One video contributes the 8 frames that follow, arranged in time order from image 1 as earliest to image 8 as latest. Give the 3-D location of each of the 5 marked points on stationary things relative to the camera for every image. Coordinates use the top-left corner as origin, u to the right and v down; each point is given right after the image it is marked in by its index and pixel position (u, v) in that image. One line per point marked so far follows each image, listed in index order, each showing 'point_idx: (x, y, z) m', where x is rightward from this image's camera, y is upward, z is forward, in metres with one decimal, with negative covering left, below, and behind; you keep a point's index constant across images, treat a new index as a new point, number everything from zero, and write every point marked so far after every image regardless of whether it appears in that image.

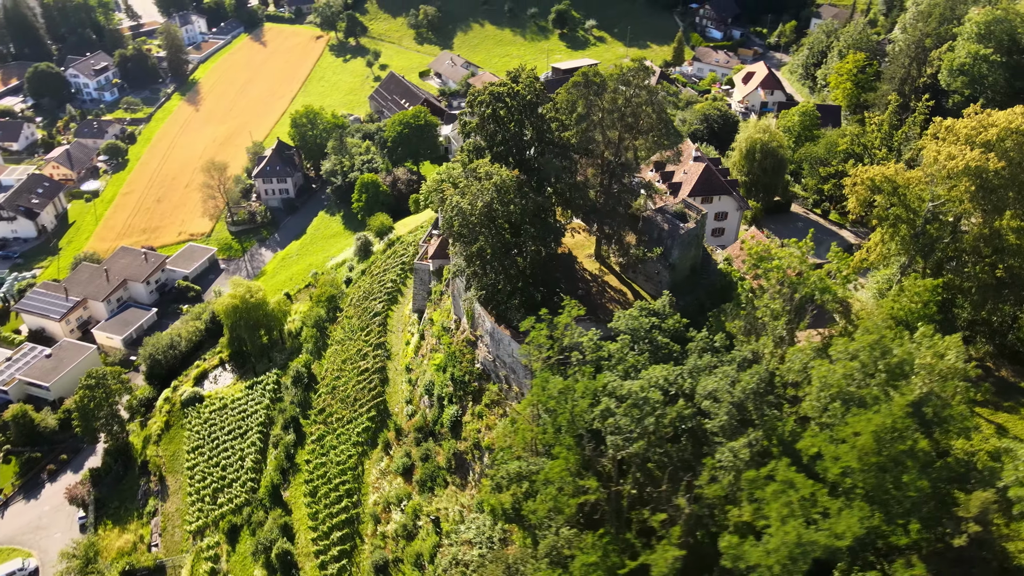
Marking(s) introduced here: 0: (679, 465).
0: (+4.3, -4.6, +18.9) m
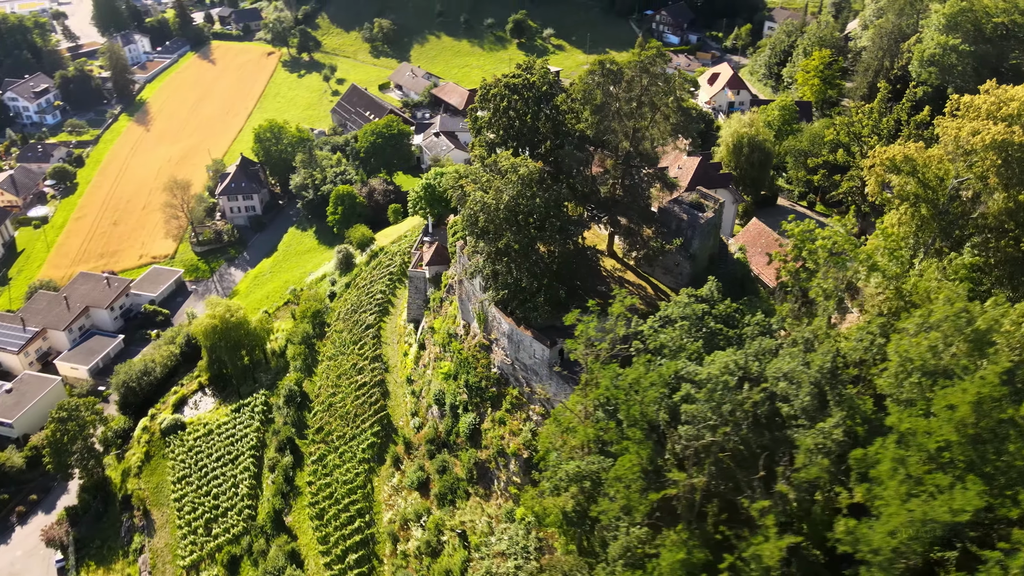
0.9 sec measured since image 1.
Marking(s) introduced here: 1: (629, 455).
0: (+6.1, -4.1, +18.1) m
1: (+3.0, -4.2, +18.6) m
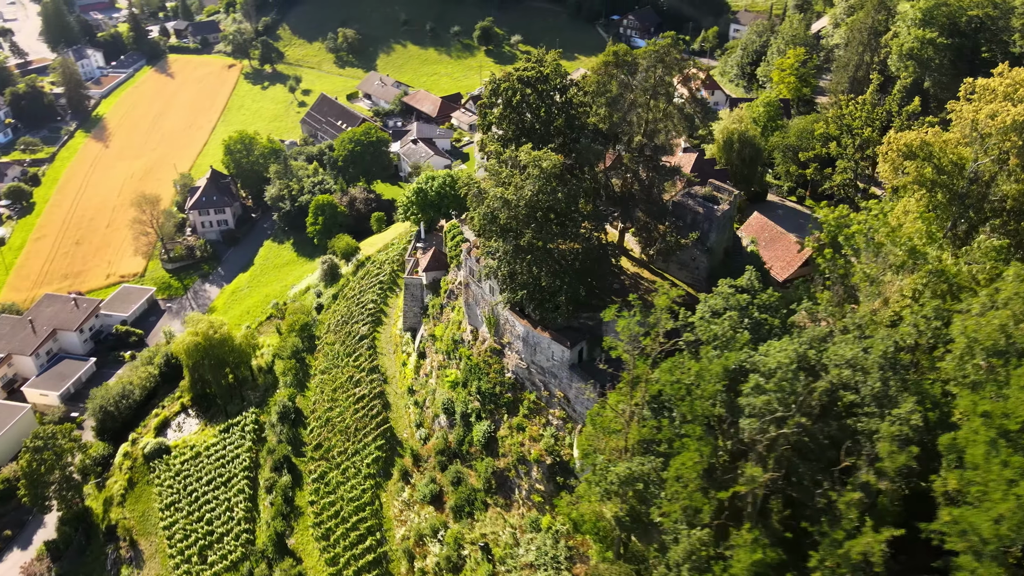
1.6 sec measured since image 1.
0: (+7.4, -3.7, +17.4) m
1: (+4.3, -4.0, +17.7) m
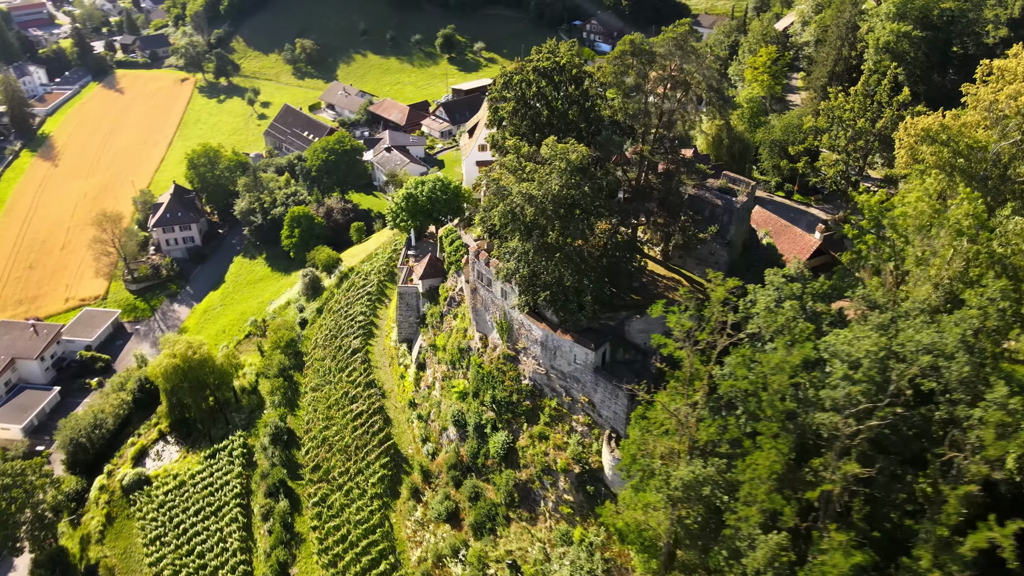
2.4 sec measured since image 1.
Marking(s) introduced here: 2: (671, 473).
0: (+8.8, -3.3, +16.5) m
1: (+5.8, -3.7, +16.6) m
2: (+4.1, -4.7, +18.7) m
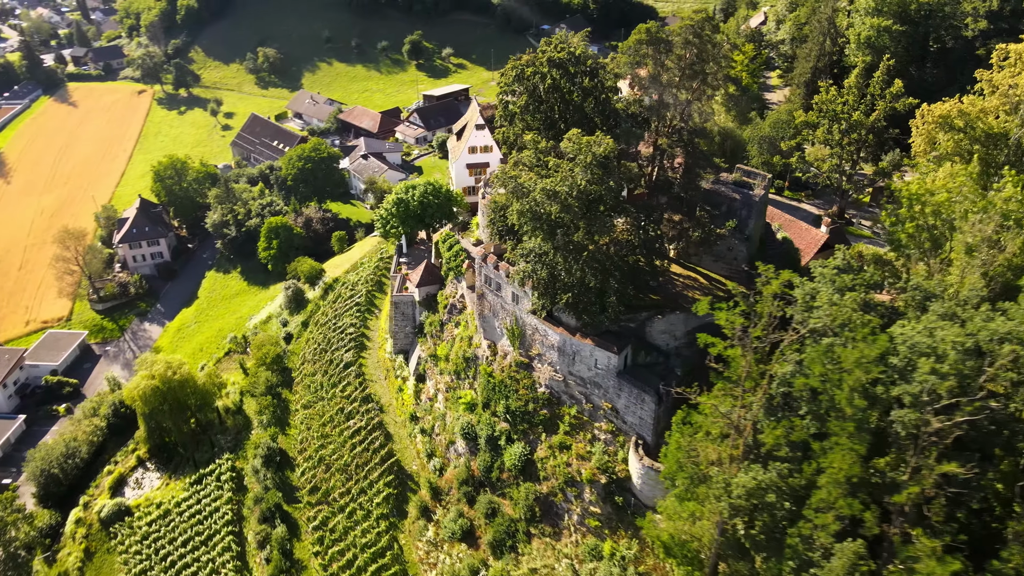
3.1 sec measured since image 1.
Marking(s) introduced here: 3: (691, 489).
0: (+10.0, -3.0, +15.6) m
1: (+7.0, -3.5, +15.6) m
2: (+5.3, -4.6, +17.5) m
3: (+4.8, -5.4, +19.5) m
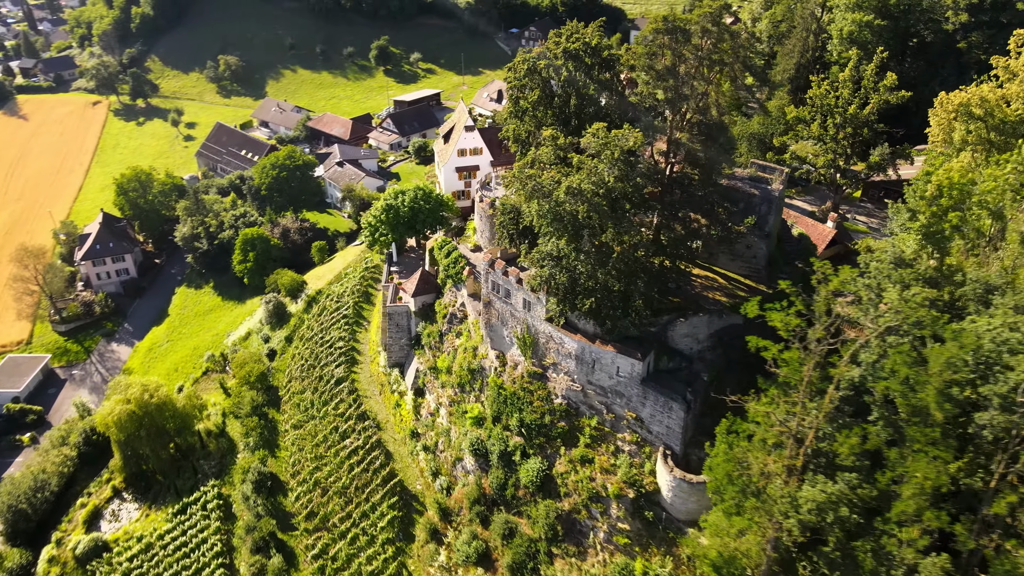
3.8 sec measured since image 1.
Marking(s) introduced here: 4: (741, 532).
0: (+11.1, -2.8, +14.6) m
1: (+8.1, -3.4, +14.4) m
2: (+6.3, -4.6, +16.3) m
3: (+5.8, -5.4, +18.2) m
4: (+5.7, -6.2, +18.5) m
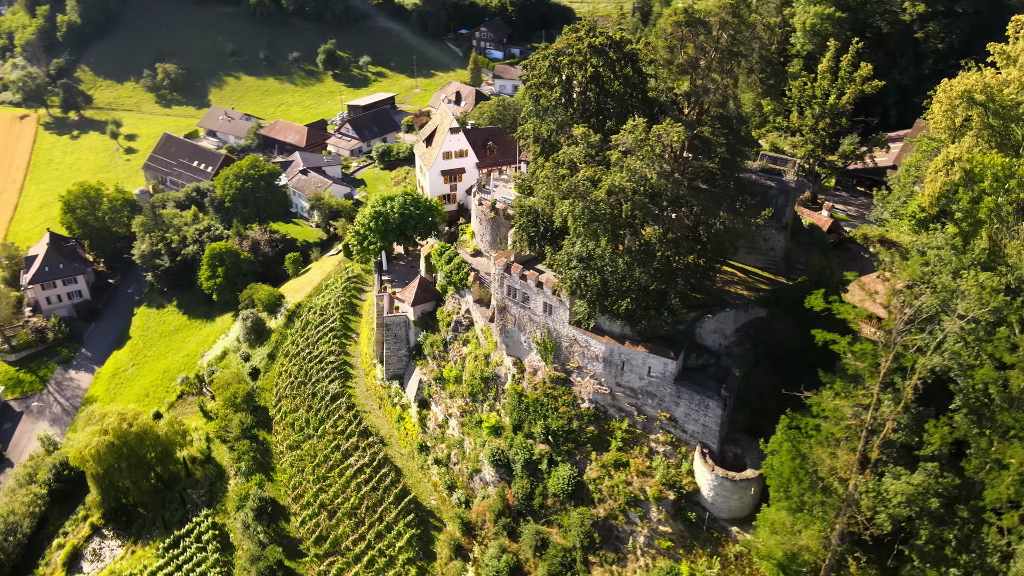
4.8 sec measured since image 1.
0: (+12.9, -2.4, +14.8) m
1: (+9.9, -3.1, +14.3) m
2: (+8.1, -4.4, +16.0) m
3: (+7.4, -5.2, +18.0) m
4: (+7.3, -6.0, +18.2) m
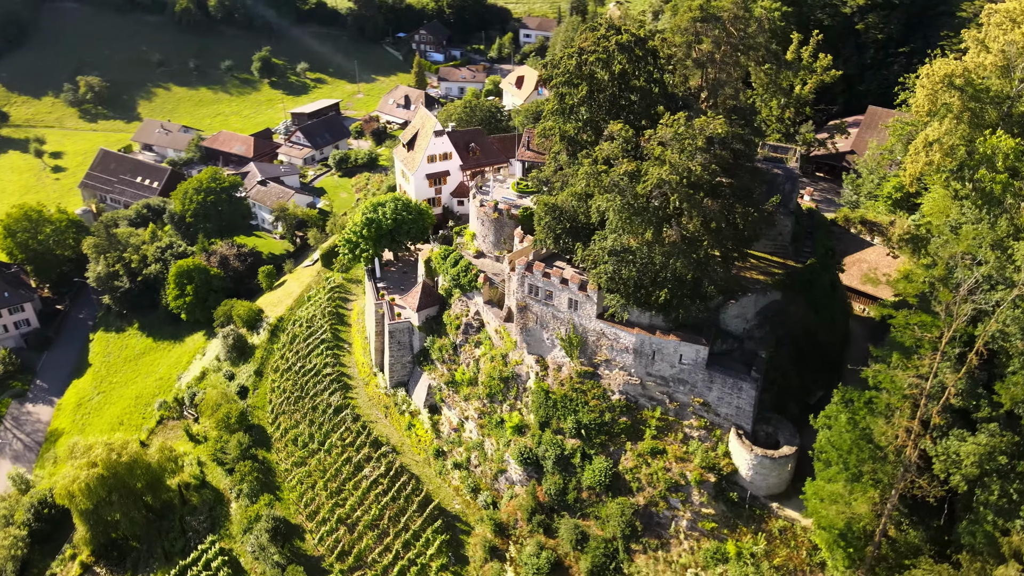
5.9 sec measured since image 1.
0: (+14.9, -1.5, +16.2) m
1: (+12.1, -2.4, +15.5) m
2: (+10.1, -3.8, +17.0) m
3: (+9.3, -4.6, +18.9) m
4: (+9.3, -5.4, +19.1) m
